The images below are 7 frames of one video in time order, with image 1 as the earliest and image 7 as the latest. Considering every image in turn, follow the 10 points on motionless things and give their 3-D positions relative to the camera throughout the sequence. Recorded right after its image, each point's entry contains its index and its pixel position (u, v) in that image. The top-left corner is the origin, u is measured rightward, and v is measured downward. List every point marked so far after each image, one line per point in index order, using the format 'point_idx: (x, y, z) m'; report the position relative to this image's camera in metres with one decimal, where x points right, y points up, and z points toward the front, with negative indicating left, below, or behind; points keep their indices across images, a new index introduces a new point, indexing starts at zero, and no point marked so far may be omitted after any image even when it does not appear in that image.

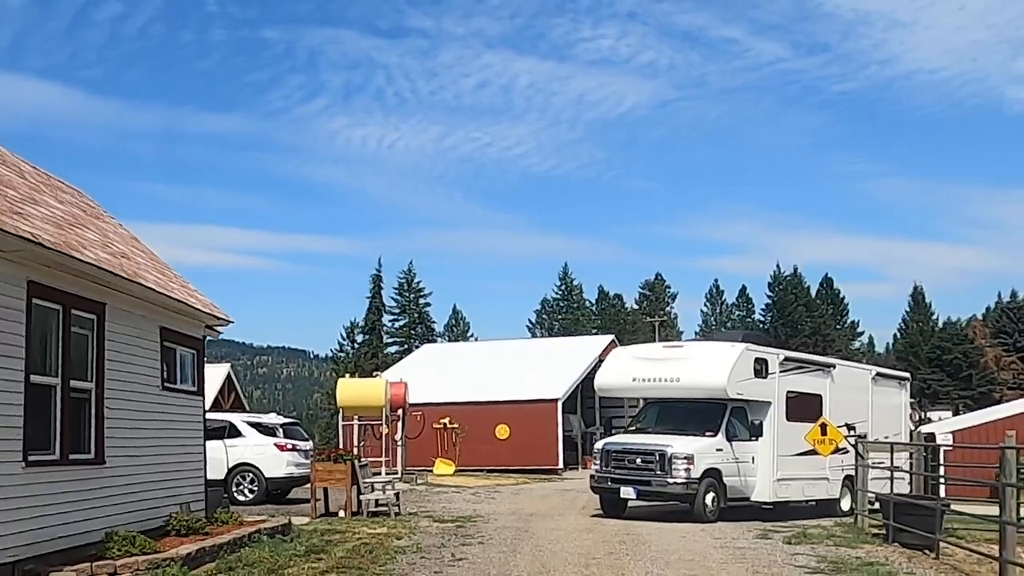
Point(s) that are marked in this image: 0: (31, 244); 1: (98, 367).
0: (-4.2, +0.4, +10.8) m
1: (-4.4, -0.8, +13.0) m
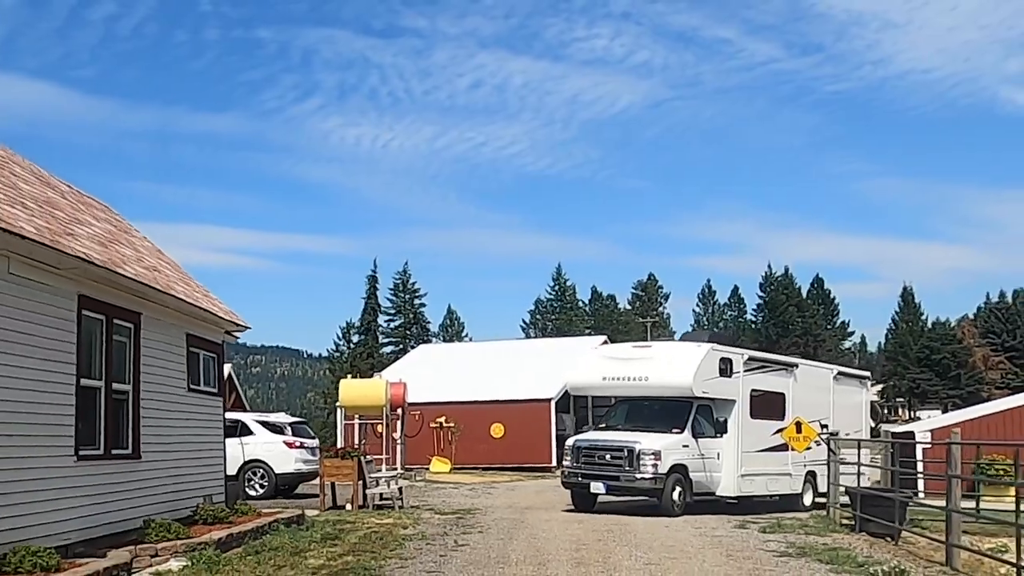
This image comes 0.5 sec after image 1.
0: (-4.3, +0.3, +12.2) m
1: (-4.4, -1.0, +14.4) m
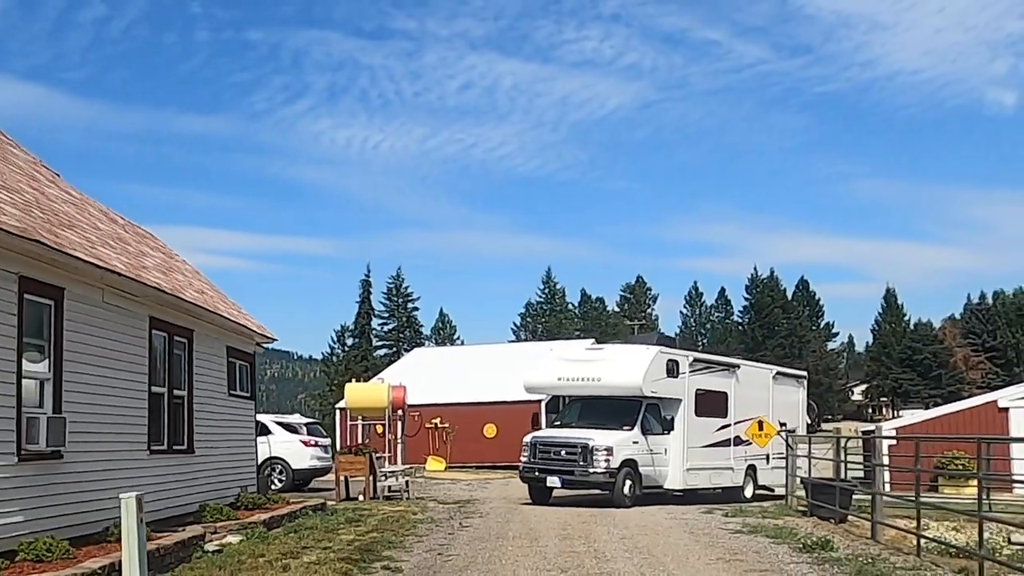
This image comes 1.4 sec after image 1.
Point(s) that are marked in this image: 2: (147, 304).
0: (-4.3, 0.0, +14.8) m
1: (-4.5, -1.3, +17.0) m
2: (-4.6, -0.2, +15.2) m
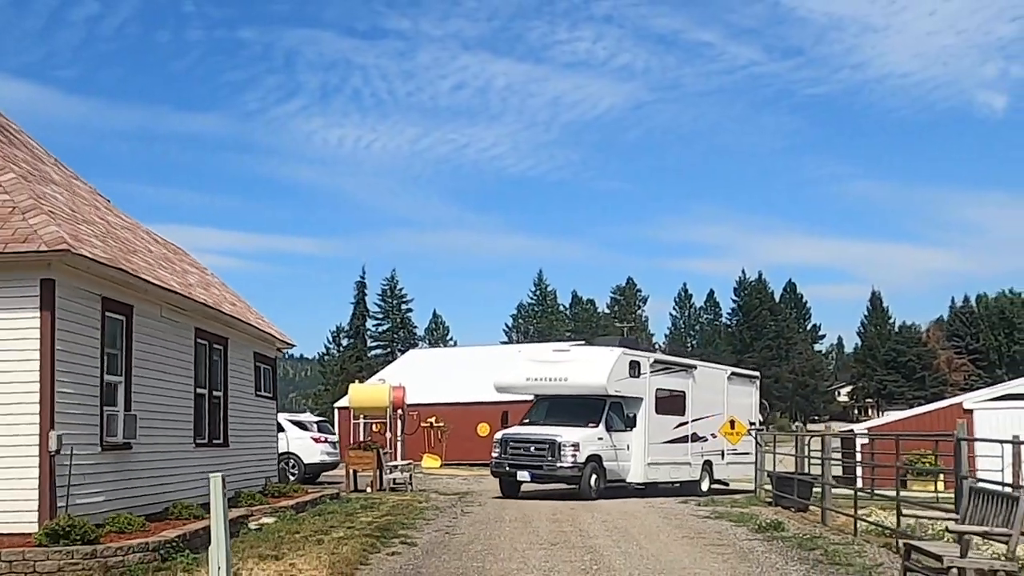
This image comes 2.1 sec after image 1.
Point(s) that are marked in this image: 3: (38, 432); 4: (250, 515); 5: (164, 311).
0: (-4.3, -0.2, +17.1) m
1: (-4.5, -1.5, +19.3) m
2: (-4.6, -0.4, +17.6) m
3: (-4.7, -1.4, +12.2) m
4: (-3.7, -3.2, +17.3) m
5: (-4.6, -0.3, +16.2) m
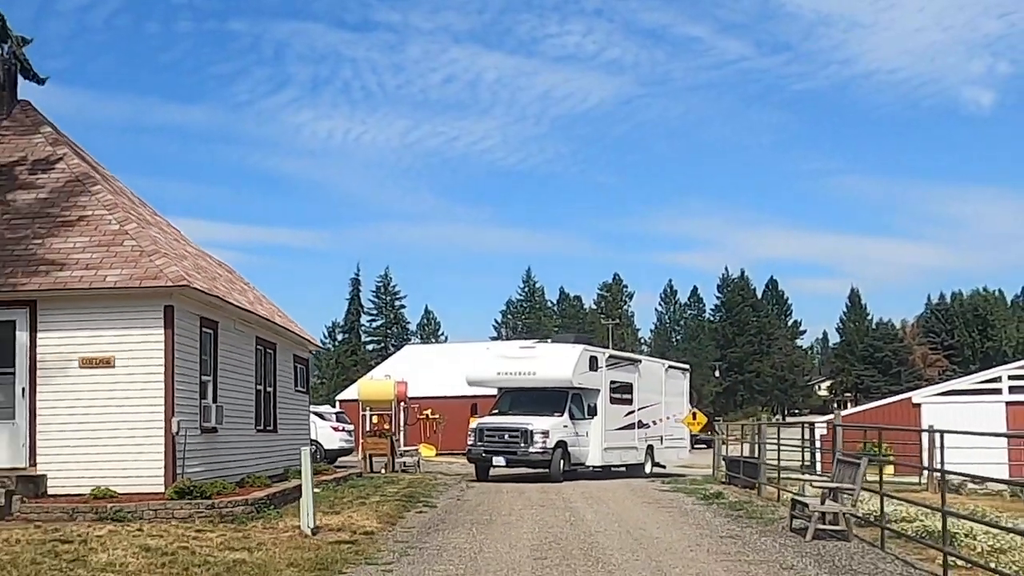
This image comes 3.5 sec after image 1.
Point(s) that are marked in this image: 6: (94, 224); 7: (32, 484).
0: (-4.4, -0.5, +21.5) m
1: (-4.6, -1.8, +23.7) m
2: (-4.6, -0.7, +21.9) m
3: (-4.7, -1.8, +16.6) m
4: (-3.8, -3.5, +21.7) m
5: (-4.7, -0.6, +20.6) m
6: (-6.1, +0.9, +18.0) m
7: (-6.3, -2.6, +16.2) m
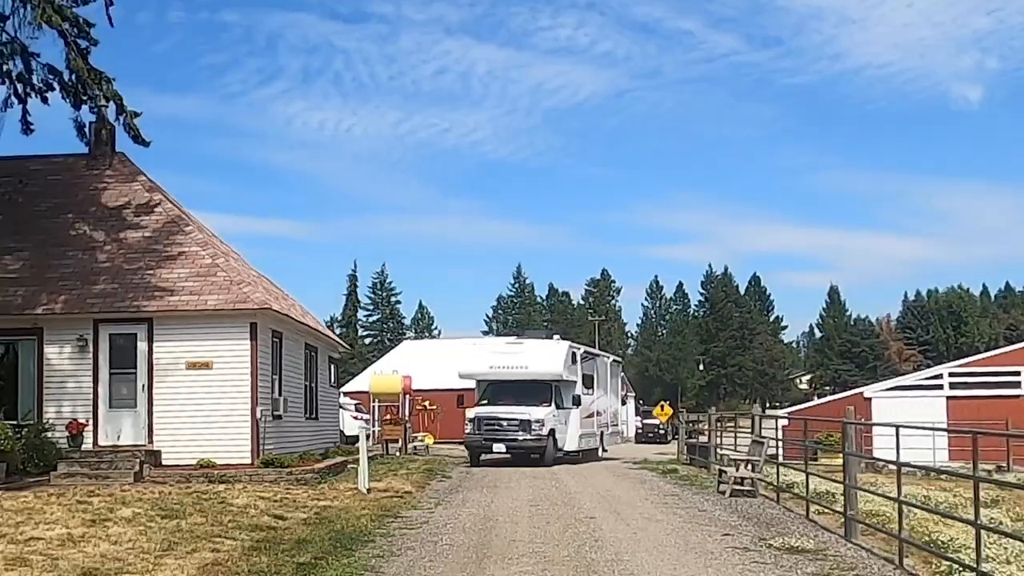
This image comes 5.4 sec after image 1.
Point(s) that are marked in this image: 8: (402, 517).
0: (-4.4, -0.9, +26.9) m
1: (-4.6, -2.1, +29.1) m
2: (-4.7, -1.1, +27.3) m
3: (-4.7, -2.2, +22.0) m
4: (-3.8, -3.9, +27.1) m
5: (-4.7, -1.0, +26.0) m
6: (-6.1, +0.6, +23.3) m
7: (-6.3, -3.0, +21.6) m
8: (-1.5, -3.0, +16.4) m
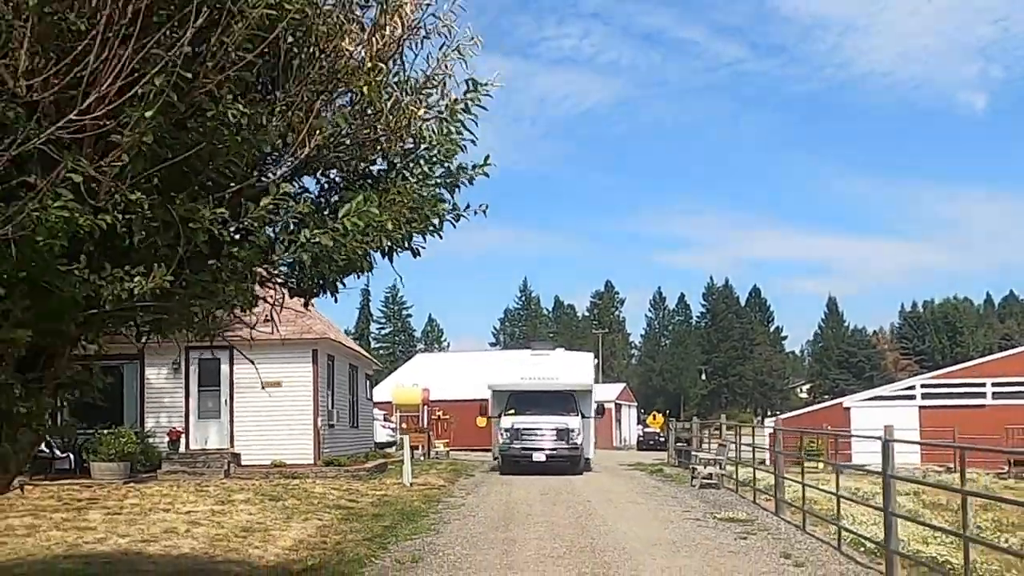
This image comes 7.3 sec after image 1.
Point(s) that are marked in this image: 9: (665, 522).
0: (-4.1, -1.7, +31.9) m
1: (-4.3, -2.9, +34.1) m
2: (-4.3, -1.8, +32.4) m
3: (-4.4, -2.9, +27.0) m
4: (-3.5, -4.6, +32.2) m
5: (-4.4, -1.7, +31.1) m
6: (-5.8, -0.2, +28.5) m
7: (-6.0, -3.7, +26.6) m
8: (-1.2, -3.7, +21.4) m
9: (+2.2, -3.3, +17.4) m
